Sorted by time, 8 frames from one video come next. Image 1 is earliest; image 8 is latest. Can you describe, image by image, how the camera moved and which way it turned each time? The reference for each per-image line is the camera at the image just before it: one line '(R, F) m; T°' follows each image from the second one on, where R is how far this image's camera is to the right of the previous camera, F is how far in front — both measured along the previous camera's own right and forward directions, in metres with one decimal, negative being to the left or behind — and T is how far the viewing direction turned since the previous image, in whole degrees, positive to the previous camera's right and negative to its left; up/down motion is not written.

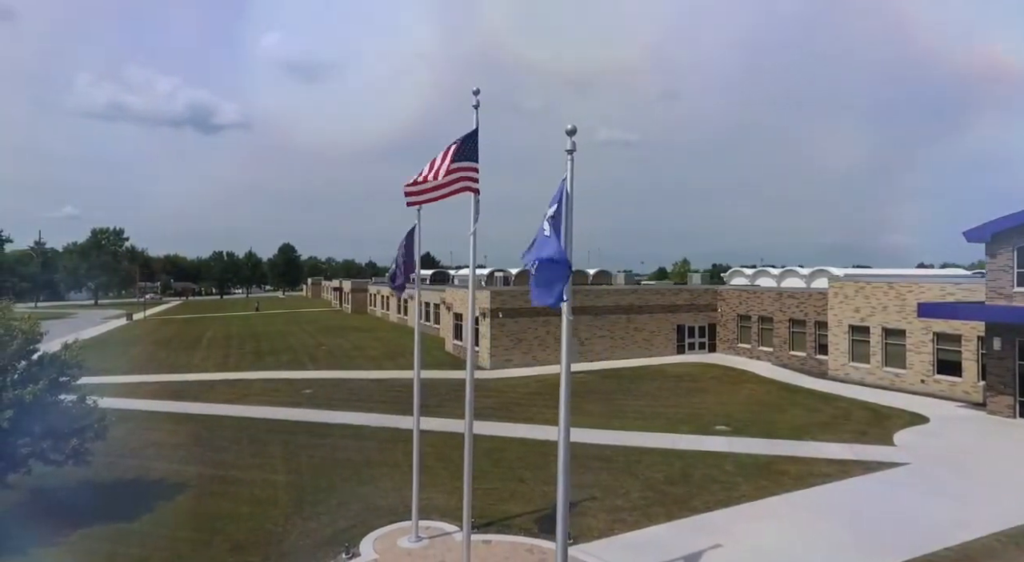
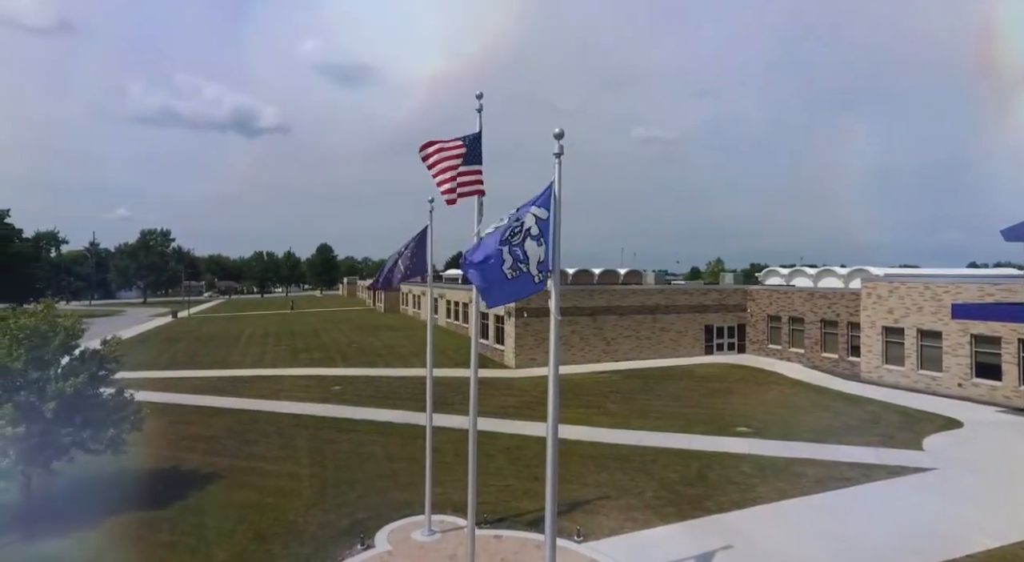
(+0.6, -0.2) m; -4°
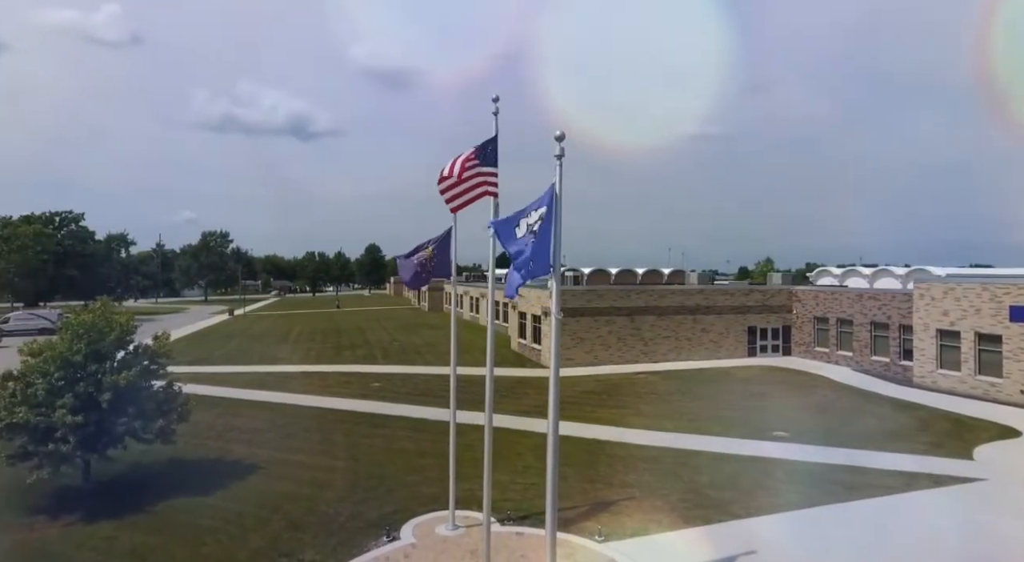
(+0.6, -0.2) m; -5°
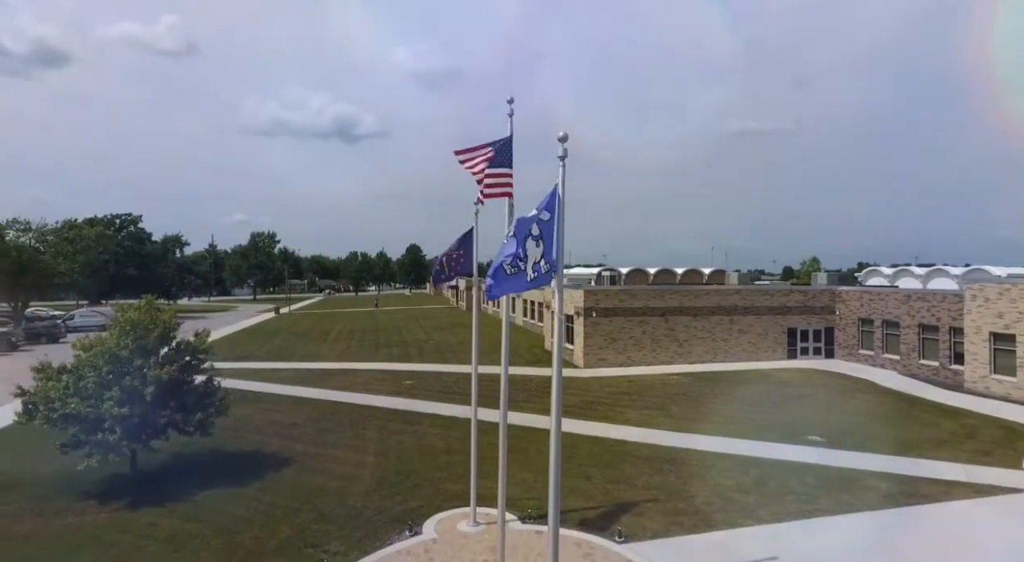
(+0.5, -0.1) m; -4°
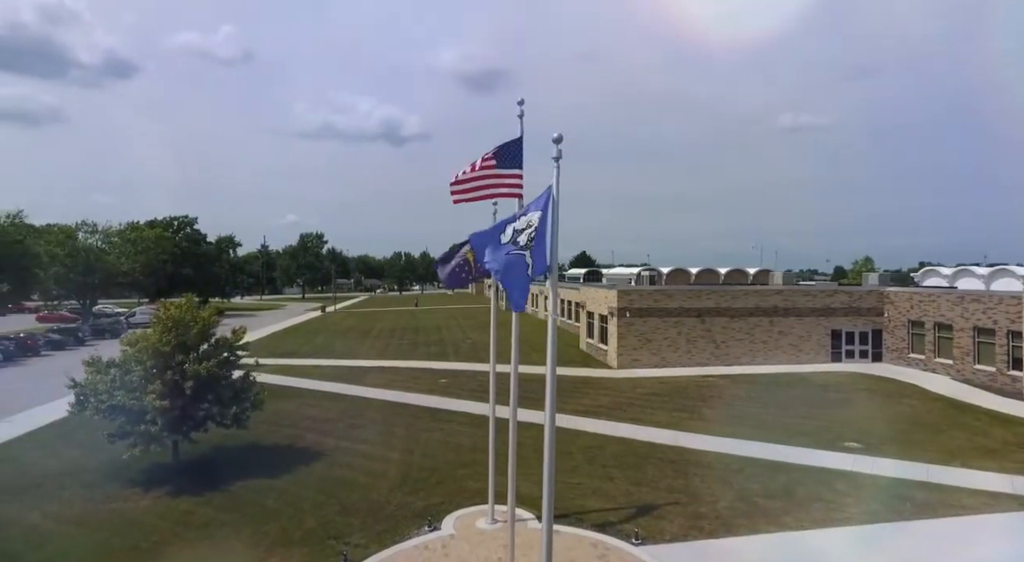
(+0.7, -0.1) m; -5°
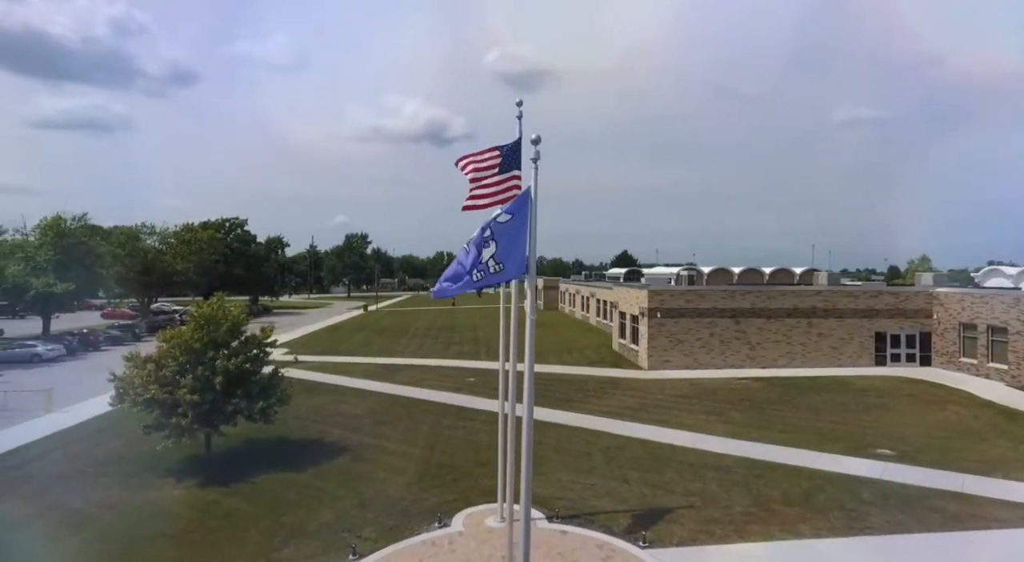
(+0.9, 0.0) m; -5°
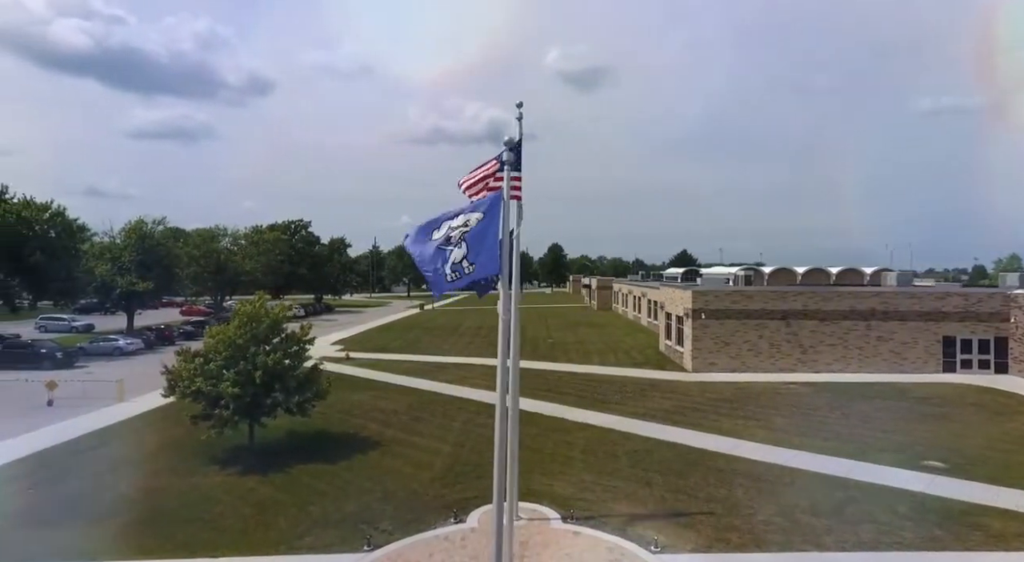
(+1.2, +0.1) m; -7°
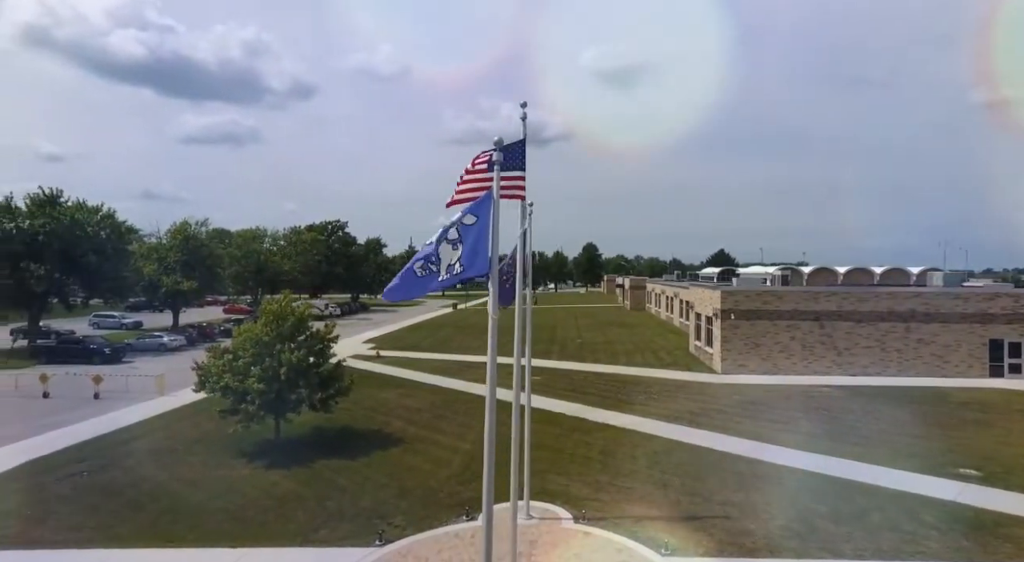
(+0.7, +0.1) m; -4°
